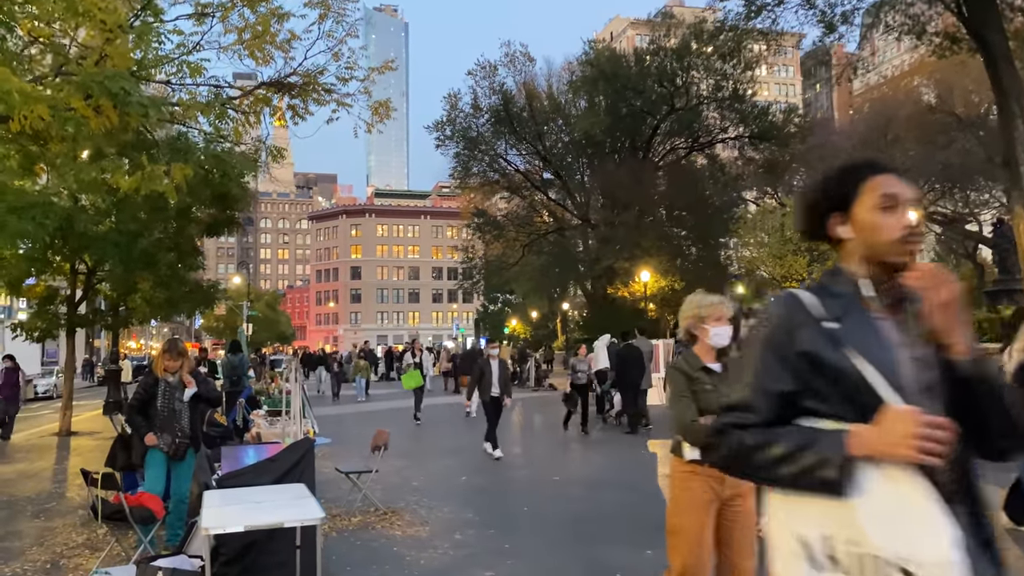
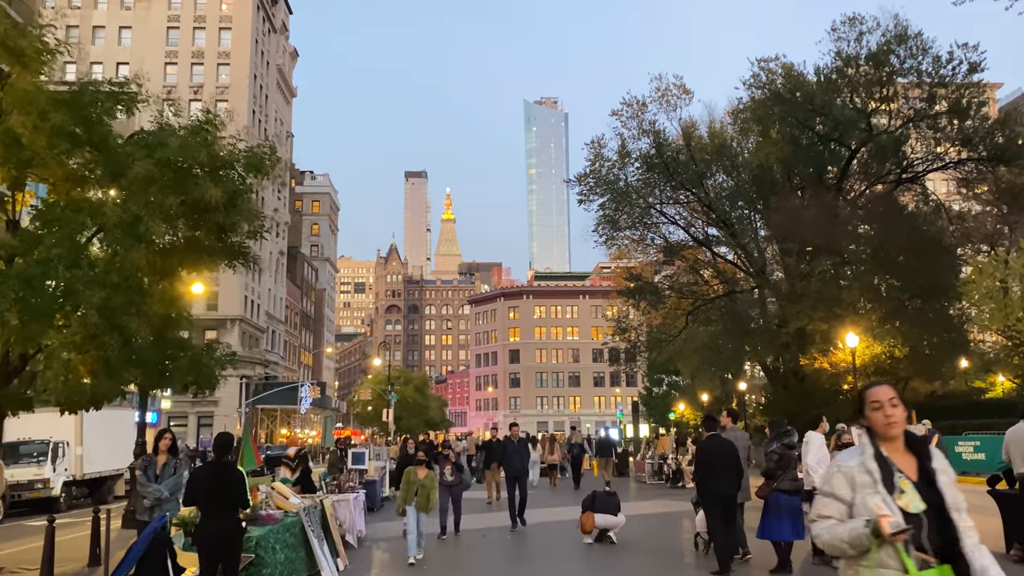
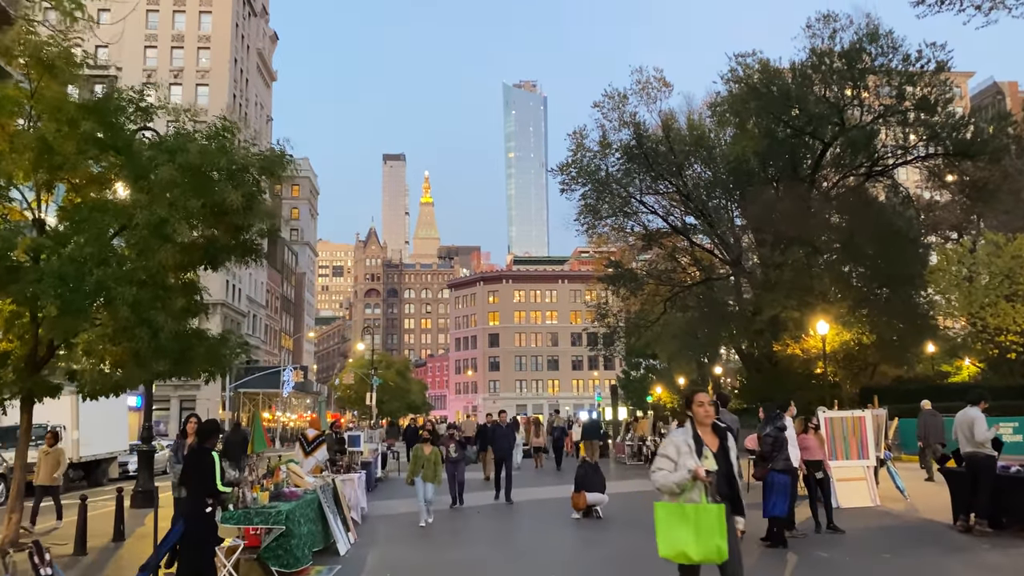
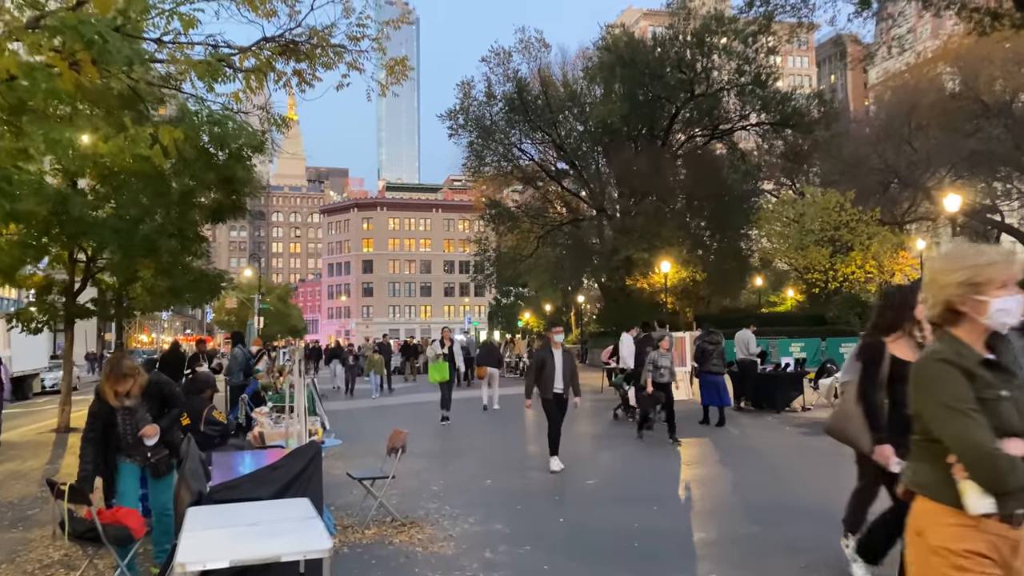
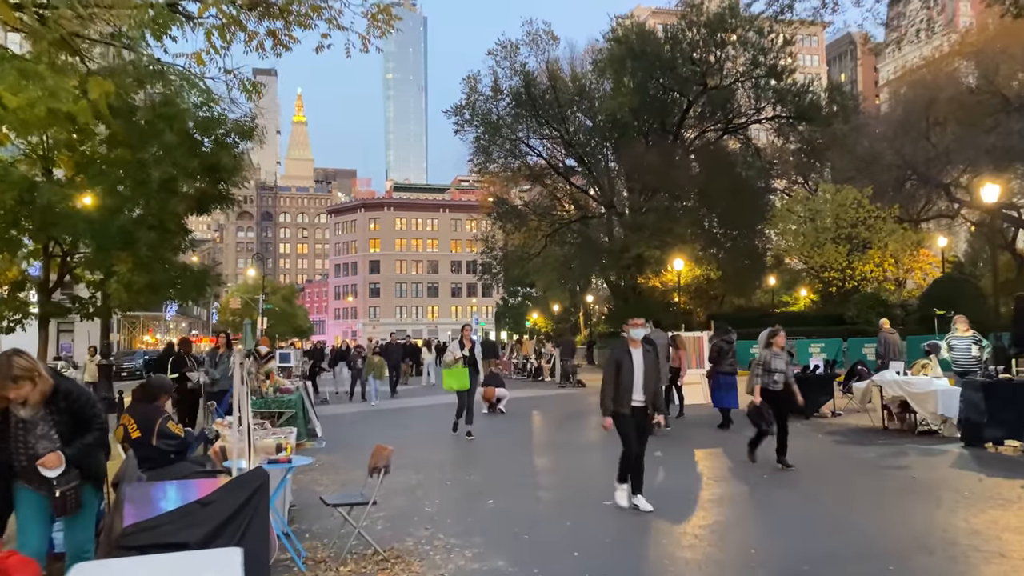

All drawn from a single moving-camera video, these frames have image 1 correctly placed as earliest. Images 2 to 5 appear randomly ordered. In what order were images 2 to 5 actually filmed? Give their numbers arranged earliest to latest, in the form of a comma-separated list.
4, 5, 3, 2
